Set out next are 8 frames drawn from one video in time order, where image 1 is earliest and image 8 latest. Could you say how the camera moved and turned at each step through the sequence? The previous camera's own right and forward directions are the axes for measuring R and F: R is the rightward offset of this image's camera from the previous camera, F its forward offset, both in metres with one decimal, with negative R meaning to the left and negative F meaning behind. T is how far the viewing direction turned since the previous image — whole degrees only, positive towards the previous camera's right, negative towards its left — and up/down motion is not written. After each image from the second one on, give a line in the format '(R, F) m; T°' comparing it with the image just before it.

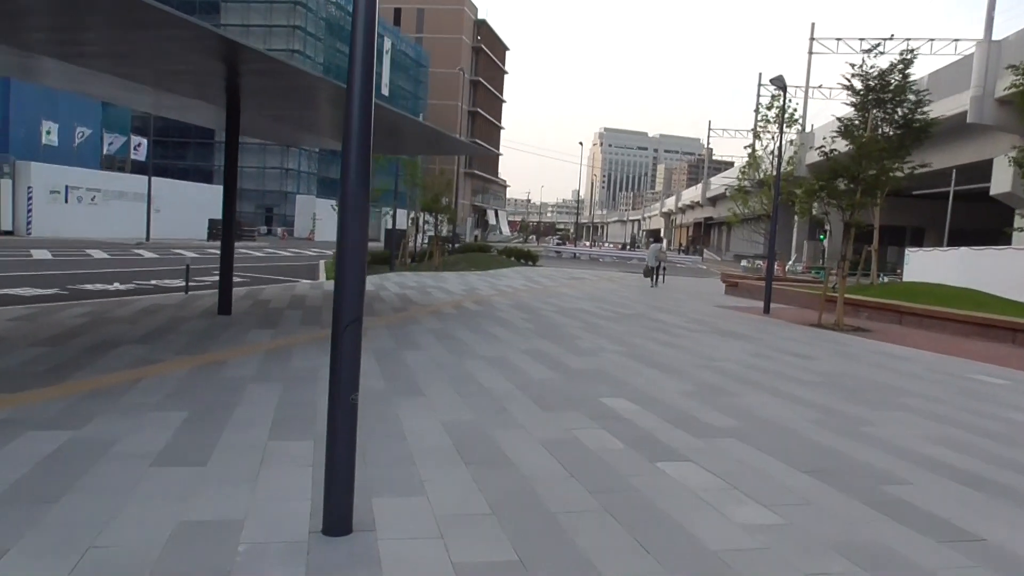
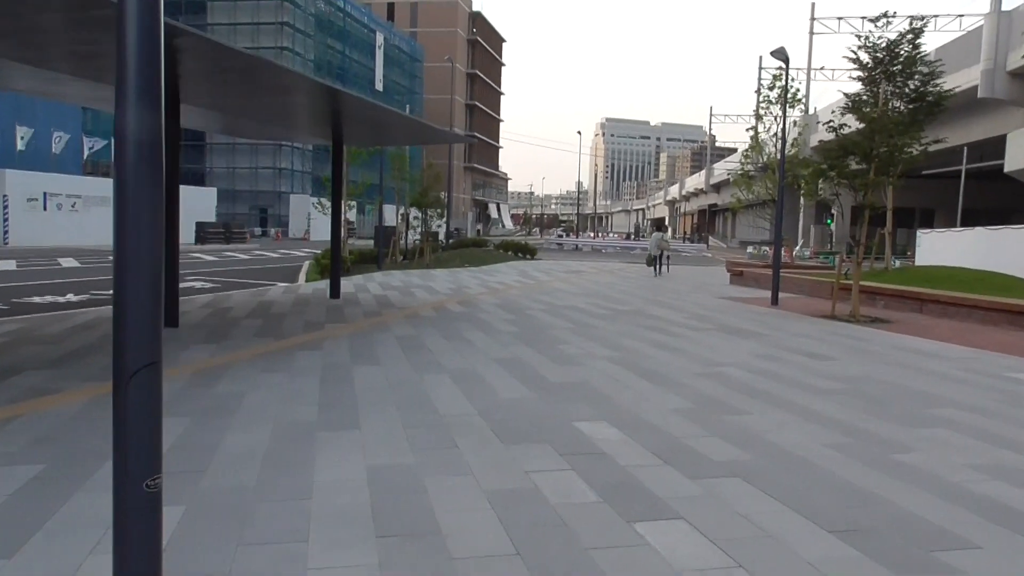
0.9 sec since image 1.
(+0.5, +1.4) m; 0°
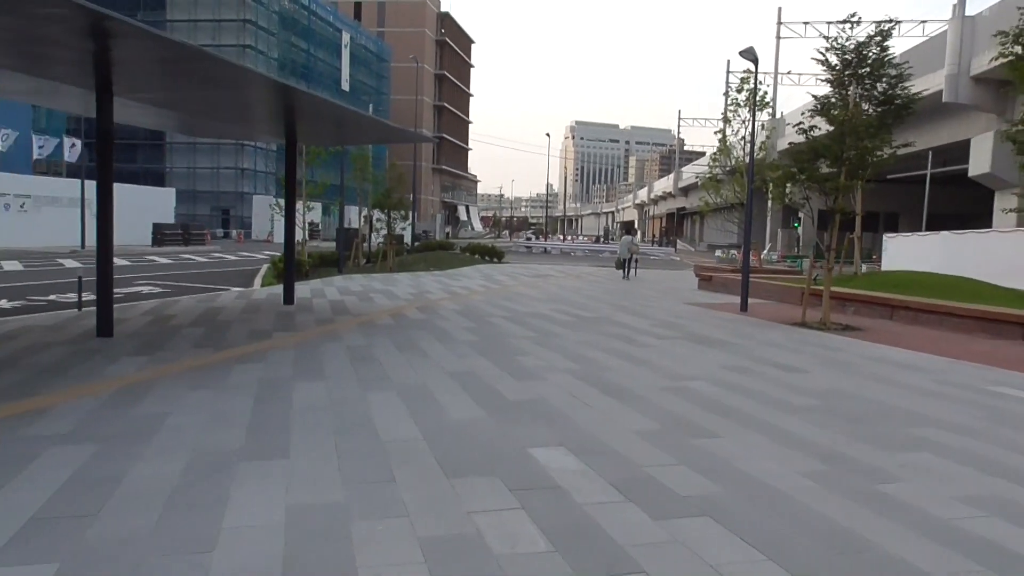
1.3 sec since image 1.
(+0.2, +0.6) m; +2°
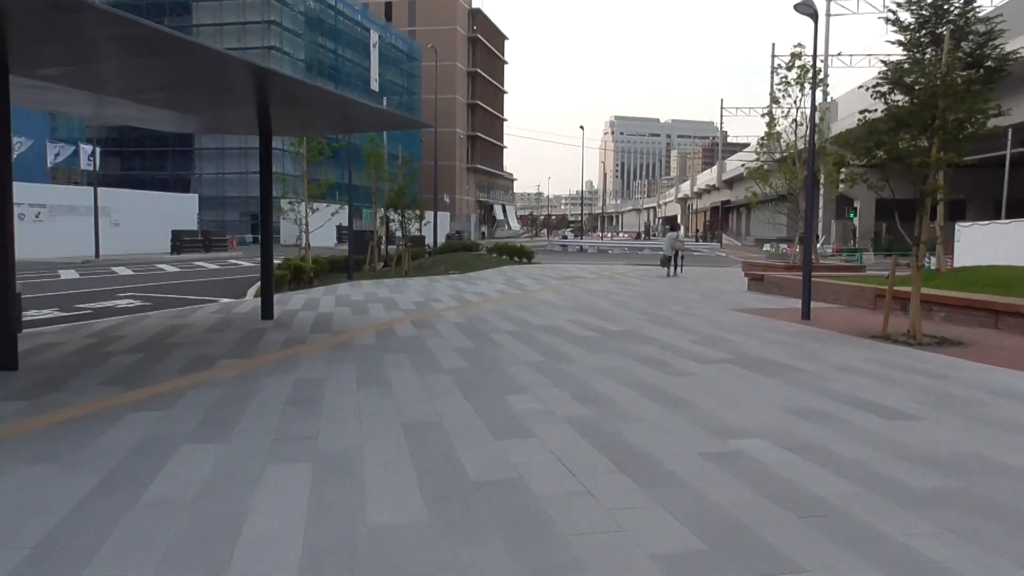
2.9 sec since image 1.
(+0.6, +2.6) m; -3°
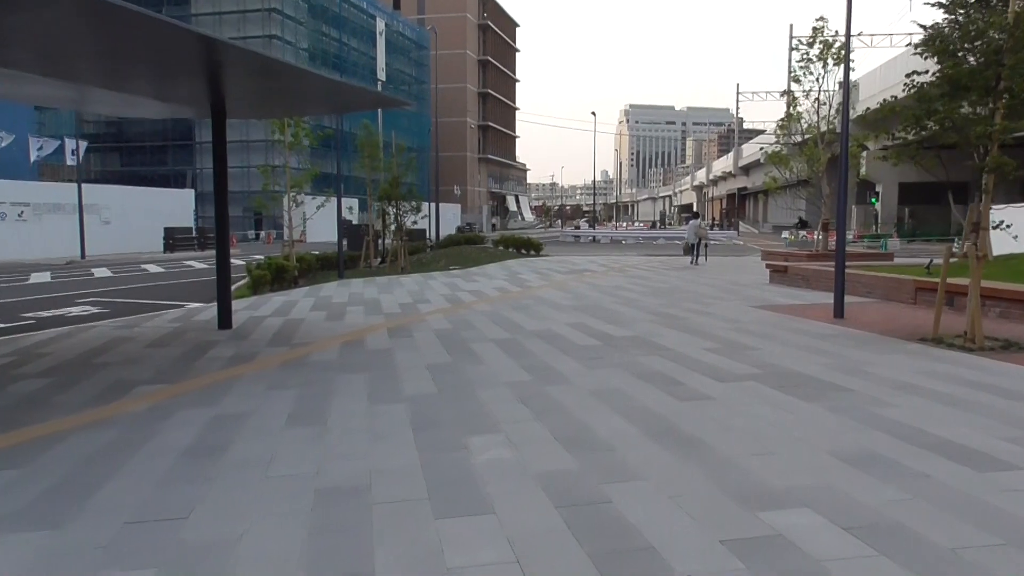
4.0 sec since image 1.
(+0.4, +1.8) m; -1°
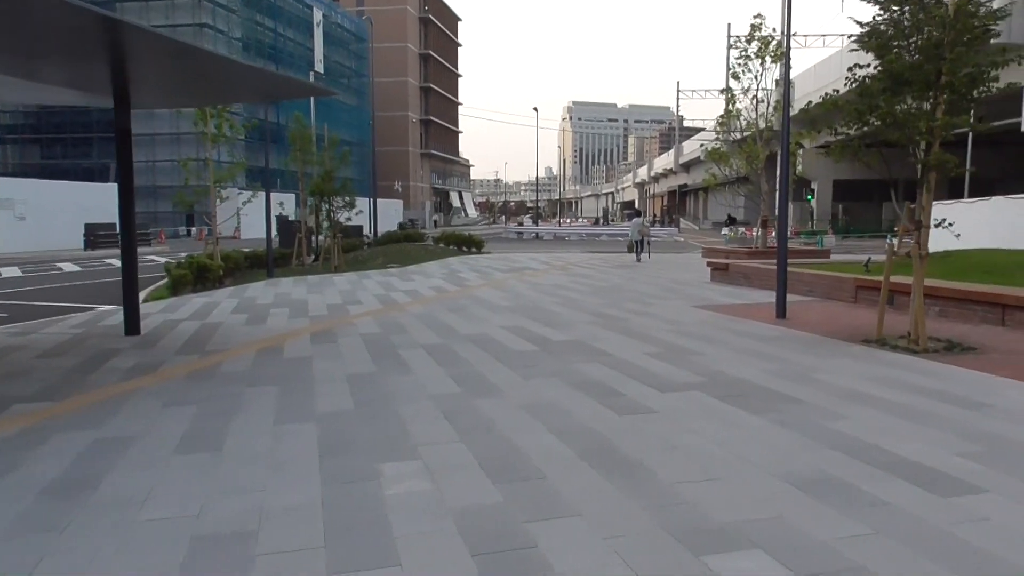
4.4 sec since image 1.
(+0.2, +0.6) m; +4°
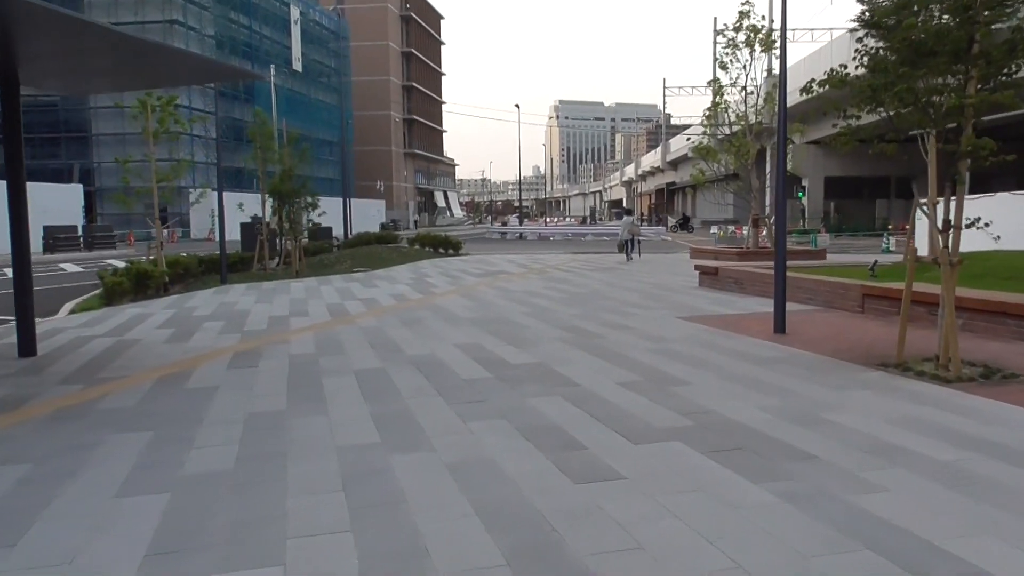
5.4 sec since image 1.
(+0.4, +1.6) m; +1°
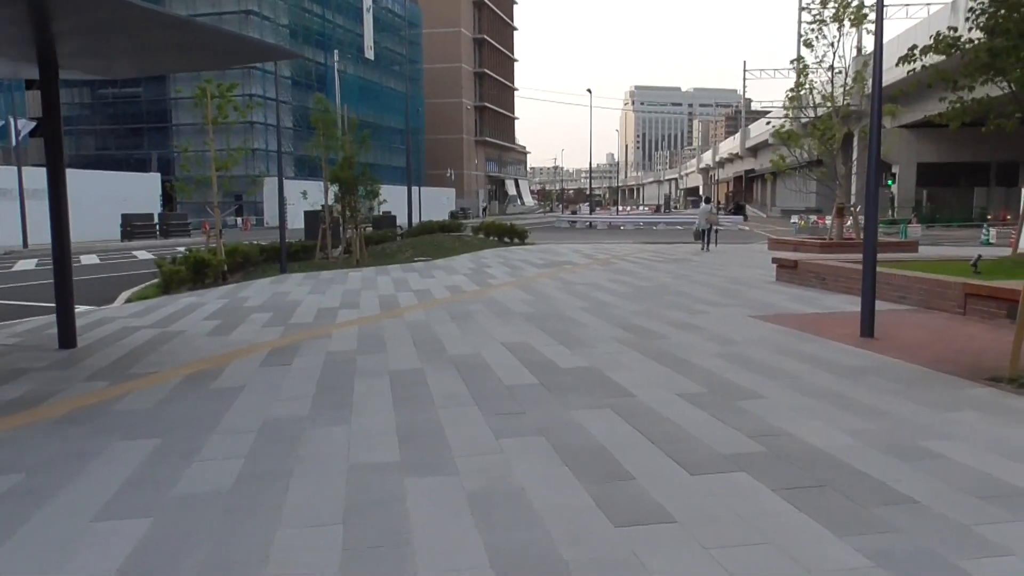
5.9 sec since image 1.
(+0.2, +0.8) m; -5°
